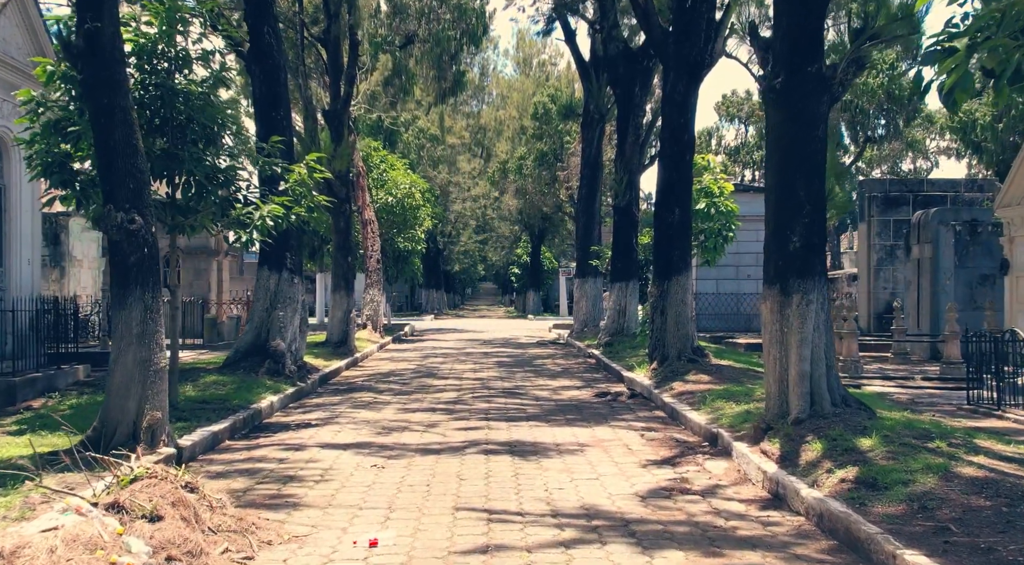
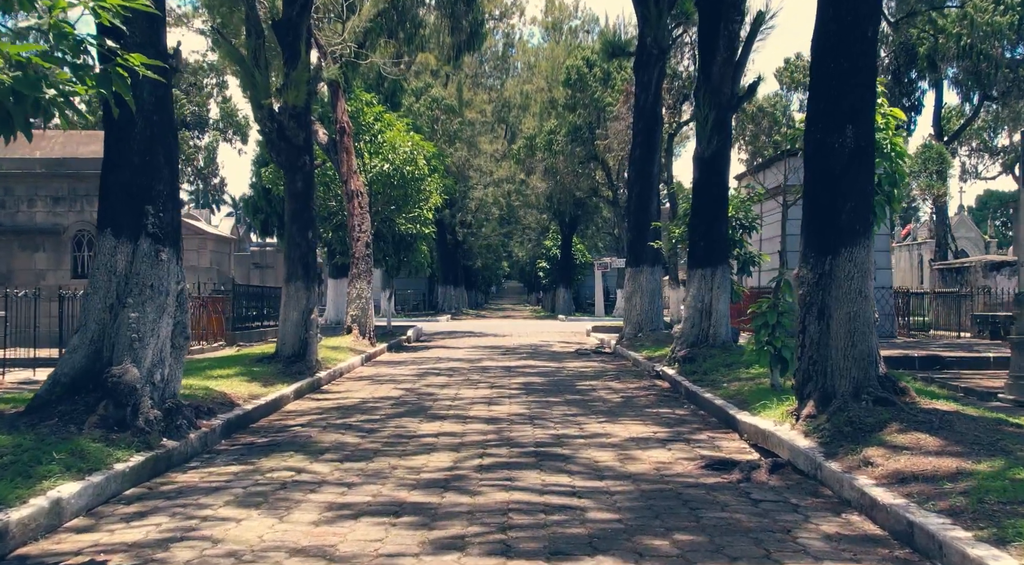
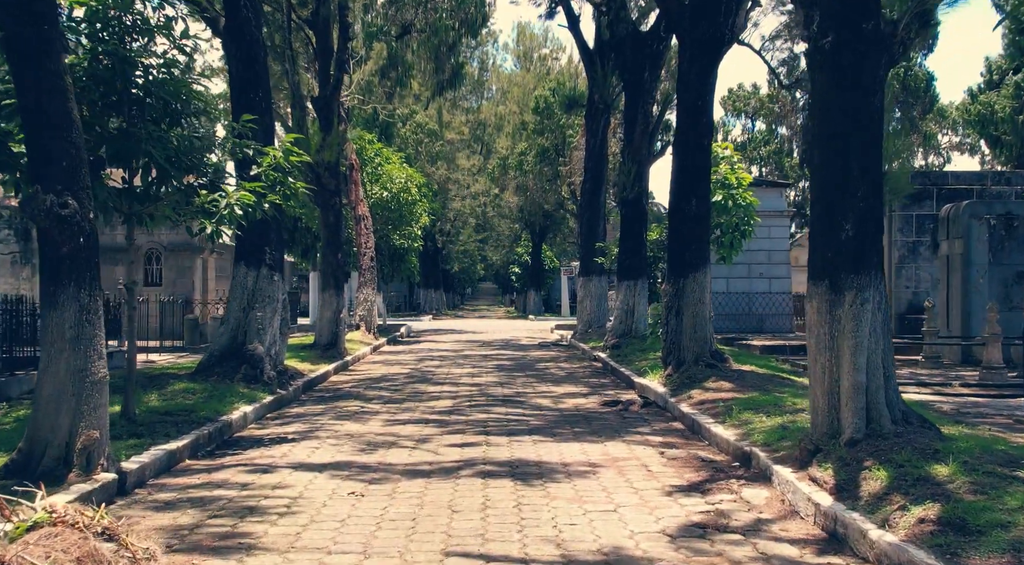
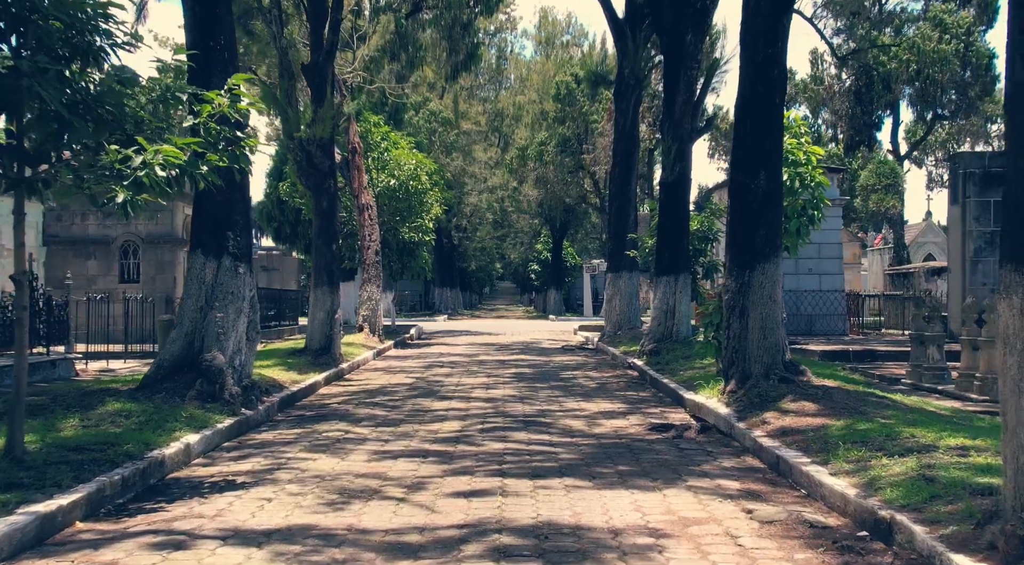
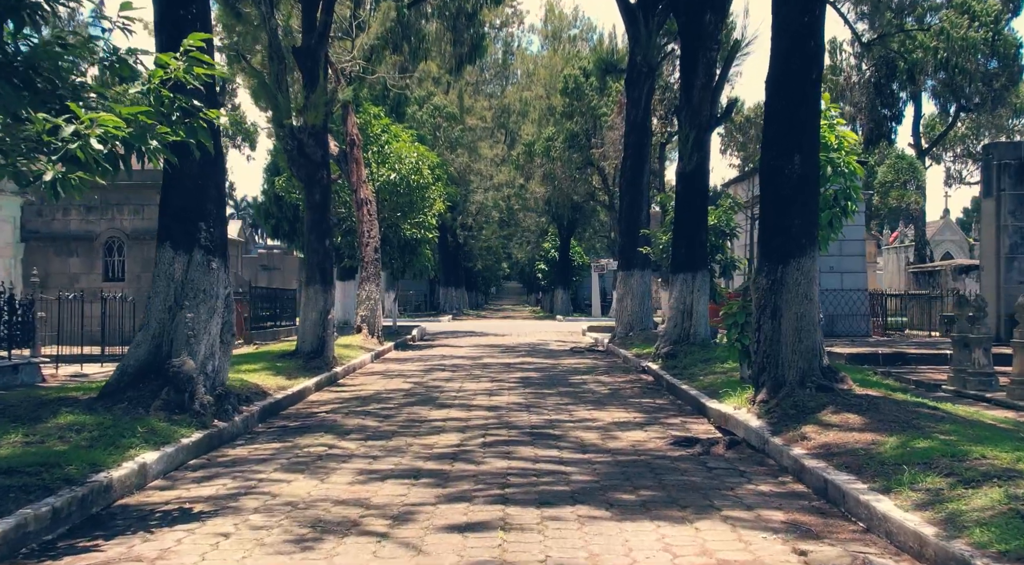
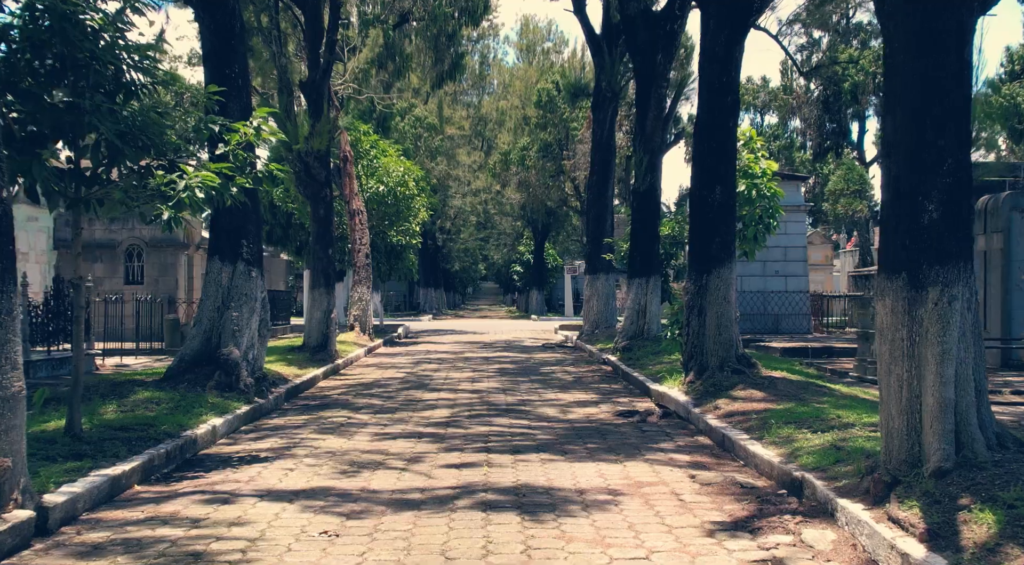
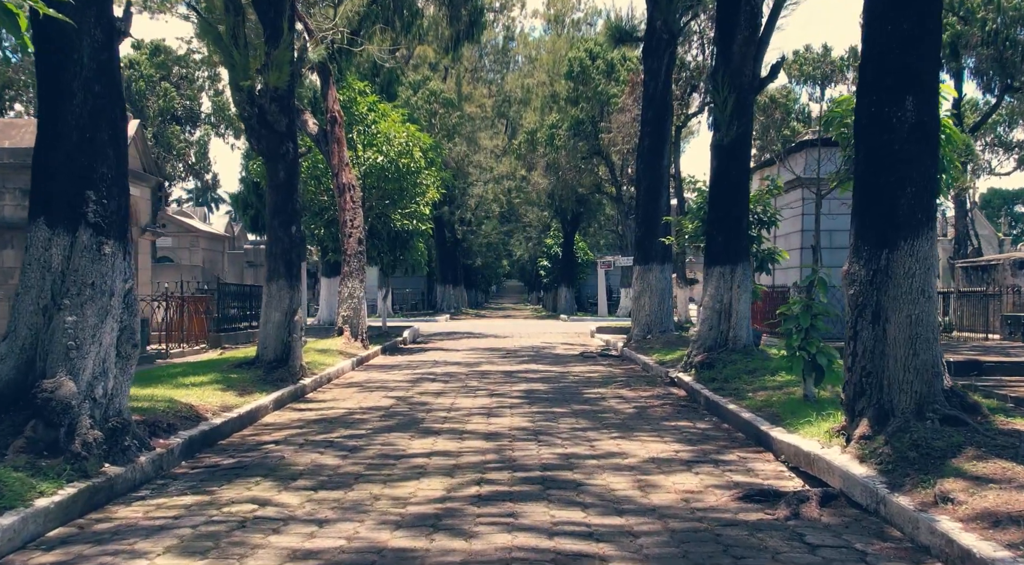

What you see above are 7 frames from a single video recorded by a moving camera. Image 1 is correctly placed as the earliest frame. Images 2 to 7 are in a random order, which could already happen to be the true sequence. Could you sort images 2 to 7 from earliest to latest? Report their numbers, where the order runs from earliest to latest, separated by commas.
3, 6, 4, 5, 2, 7
